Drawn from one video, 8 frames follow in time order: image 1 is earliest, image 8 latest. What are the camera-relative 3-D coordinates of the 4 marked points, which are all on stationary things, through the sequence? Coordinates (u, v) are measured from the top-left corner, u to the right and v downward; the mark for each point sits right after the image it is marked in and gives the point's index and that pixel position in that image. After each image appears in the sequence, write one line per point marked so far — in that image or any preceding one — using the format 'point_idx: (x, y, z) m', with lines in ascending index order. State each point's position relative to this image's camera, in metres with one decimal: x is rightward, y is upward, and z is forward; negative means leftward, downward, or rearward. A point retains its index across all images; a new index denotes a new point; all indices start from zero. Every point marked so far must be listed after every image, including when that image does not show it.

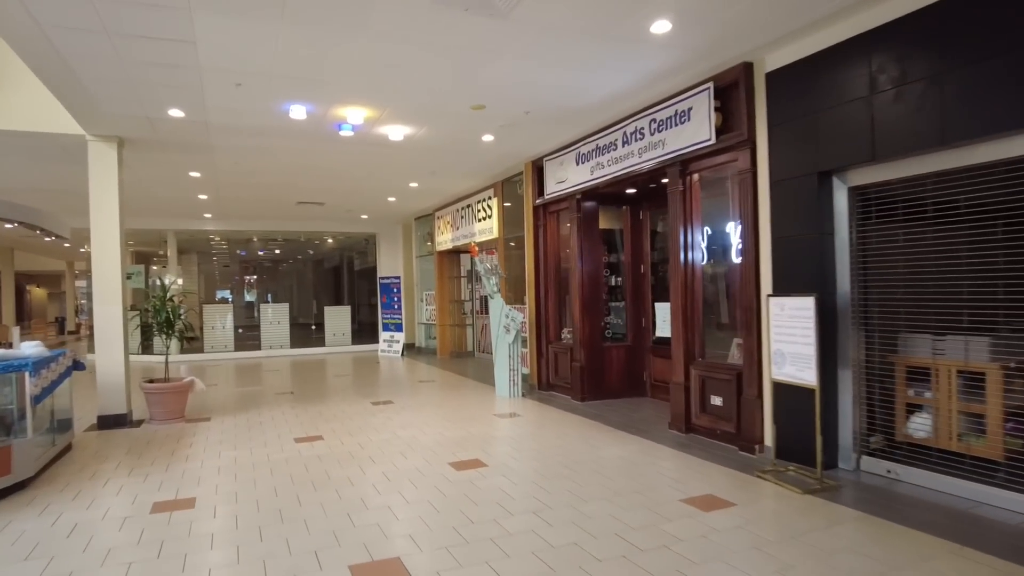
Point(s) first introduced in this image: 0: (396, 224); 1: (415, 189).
0: (-2.8, +1.5, +14.9) m
1: (-1.5, +1.5, +9.8) m
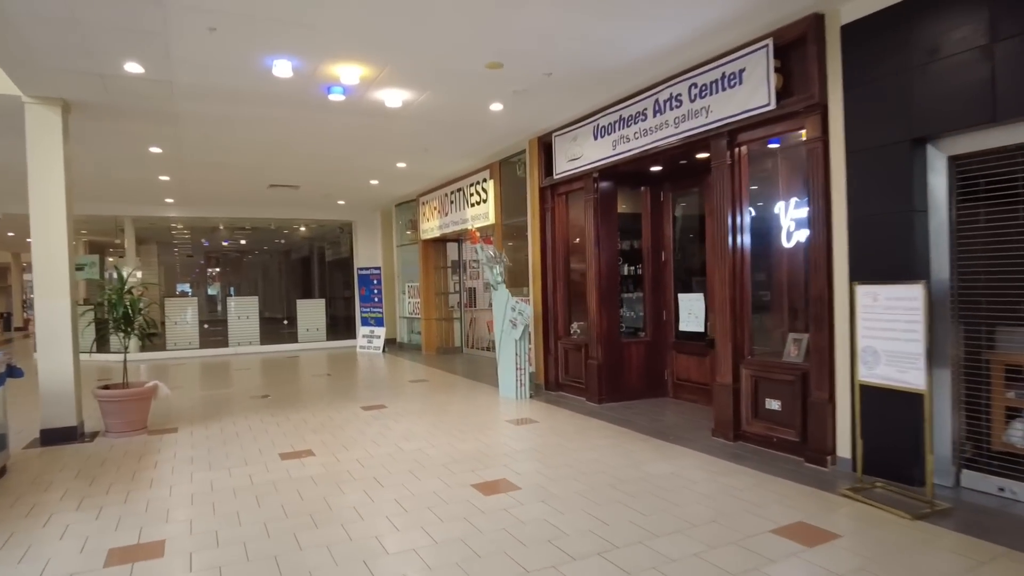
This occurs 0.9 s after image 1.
0: (-3.1, +1.7, +14.0) m
1: (-1.5, +1.7, +9.0) m
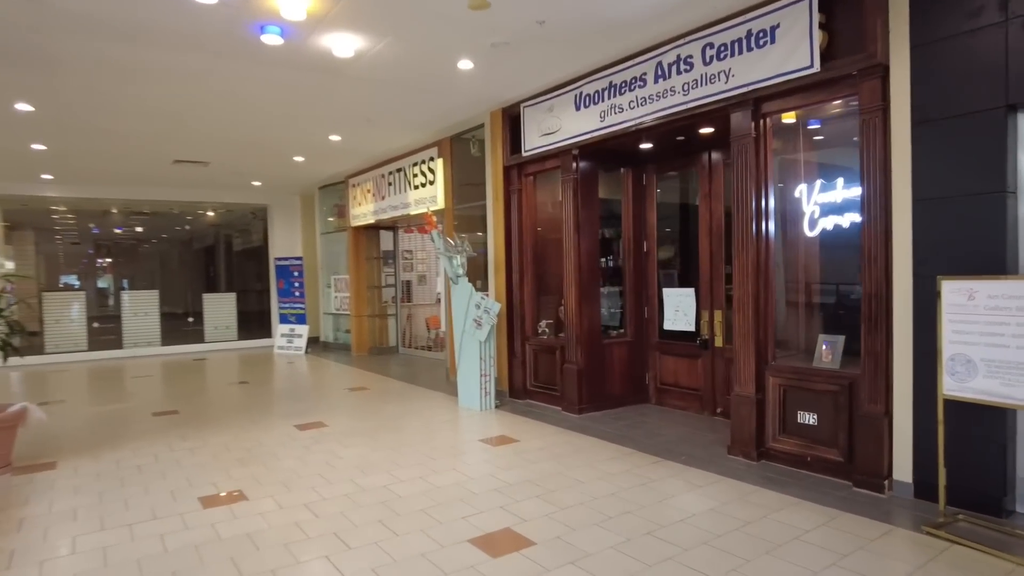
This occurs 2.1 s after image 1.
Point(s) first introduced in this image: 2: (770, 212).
0: (-4.4, +1.9, +12.6) m
1: (-2.2, +1.8, +7.8) m
2: (+1.7, +0.5, +4.1) m
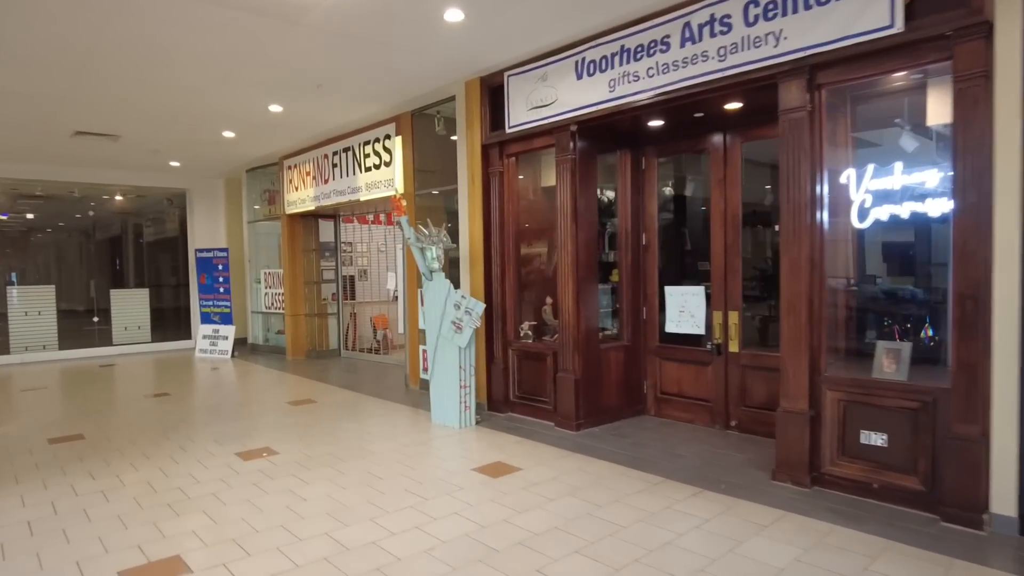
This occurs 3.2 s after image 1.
0: (-5.3, +2.0, +11.2) m
1: (-2.5, +1.8, +6.8) m
2: (+1.7, +0.5, +3.5) m
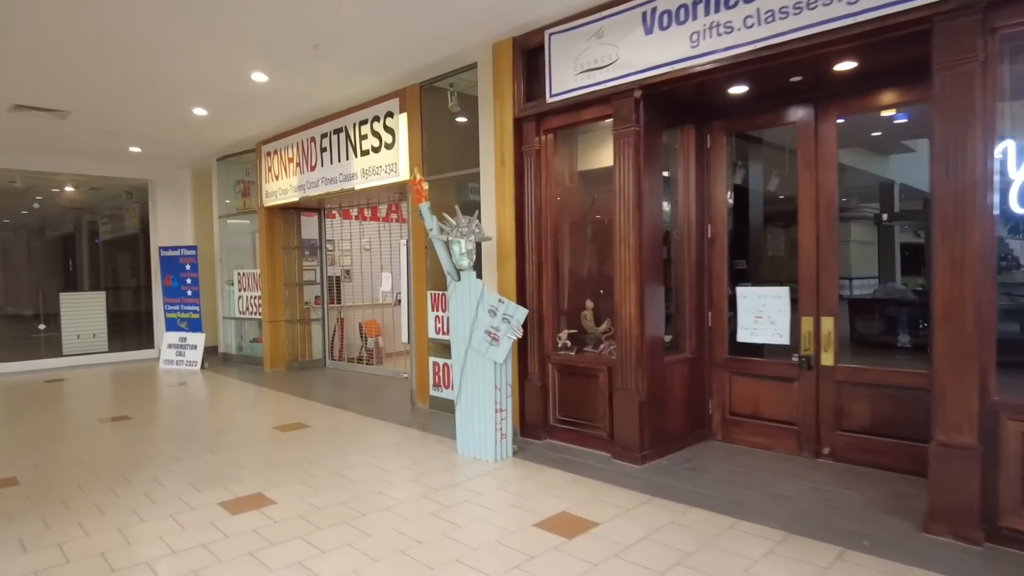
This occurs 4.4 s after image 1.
0: (-5.3, +1.9, +10.1) m
1: (-2.3, +1.8, +5.8) m
2: (+2.1, +0.5, +2.7) m
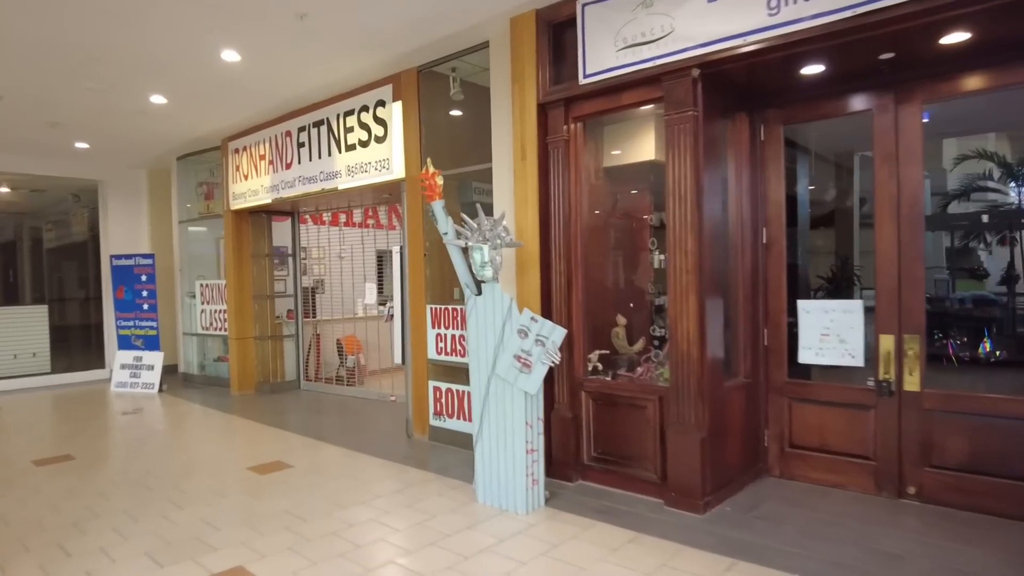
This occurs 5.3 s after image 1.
0: (-5.4, +1.7, +9.1) m
1: (-2.2, +1.7, +5.0) m
2: (+2.3, +0.4, +2.2) m
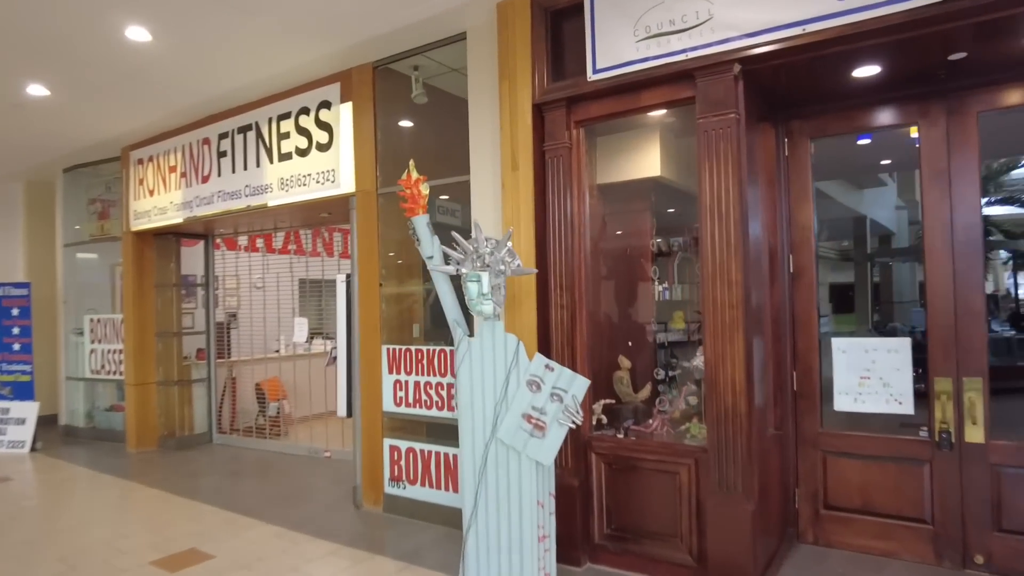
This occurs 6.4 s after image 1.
0: (-6.1, +1.3, +7.7) m
1: (-2.4, +1.4, +4.1) m
2: (+2.5, +0.3, +1.8) m
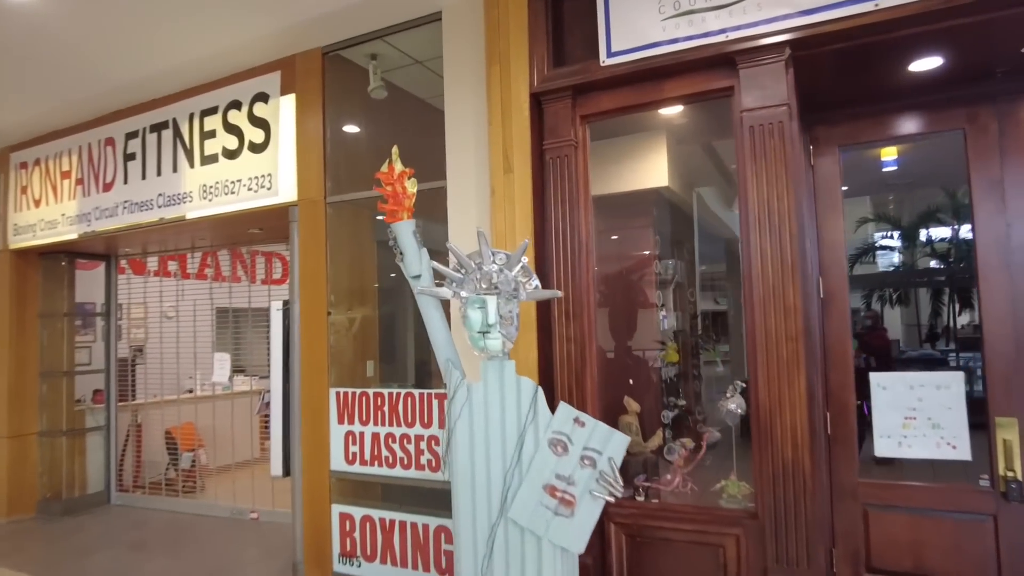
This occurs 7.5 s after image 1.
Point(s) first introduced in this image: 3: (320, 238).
0: (-6.6, +1.0, +6.4) m
1: (-2.5, +1.3, +3.2) m
2: (+2.6, +0.3, +1.5) m
3: (-1.0, +0.3, +3.5) m
